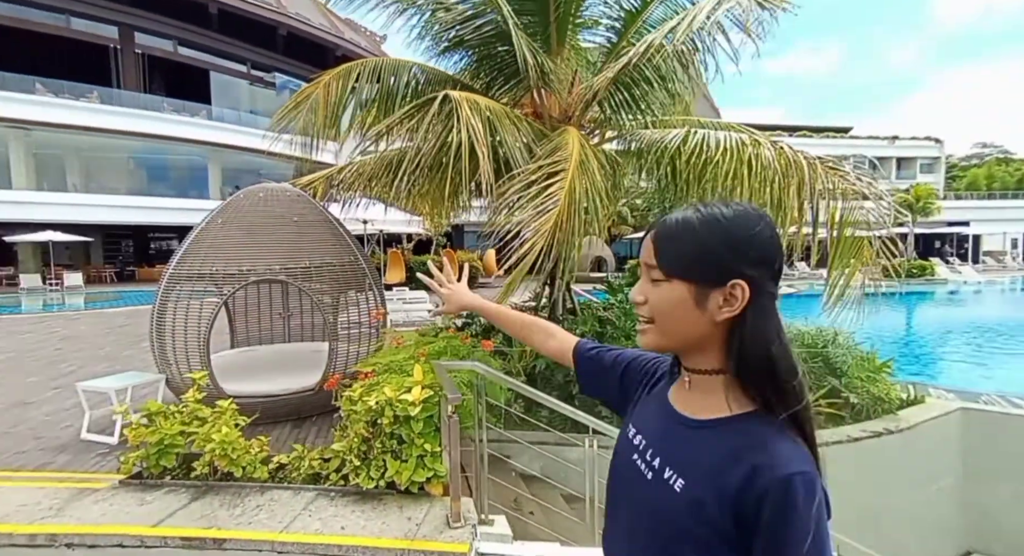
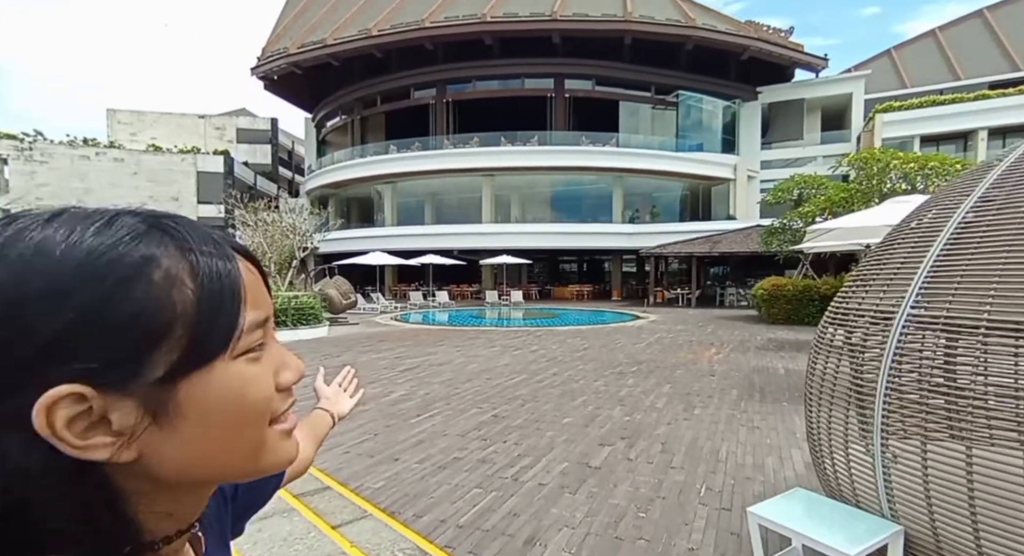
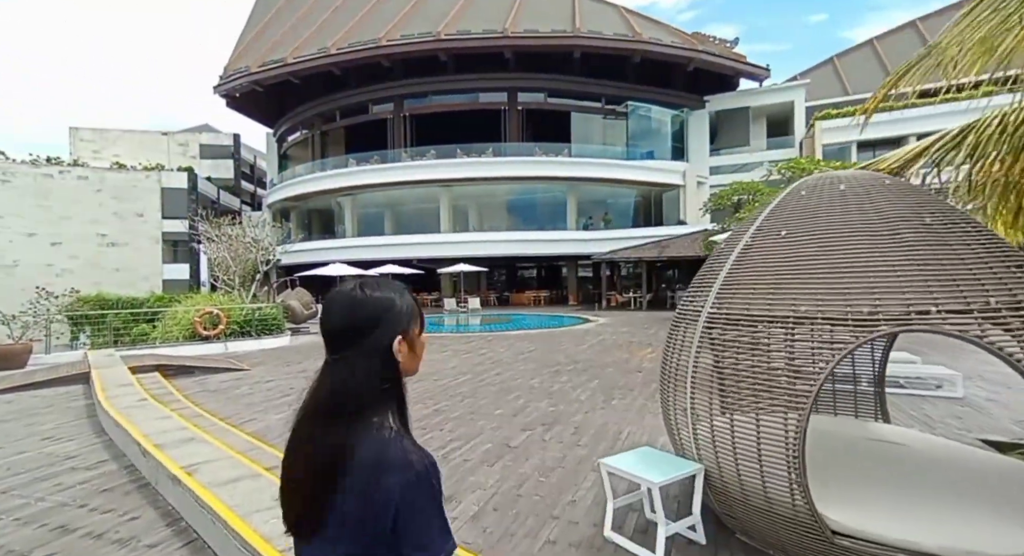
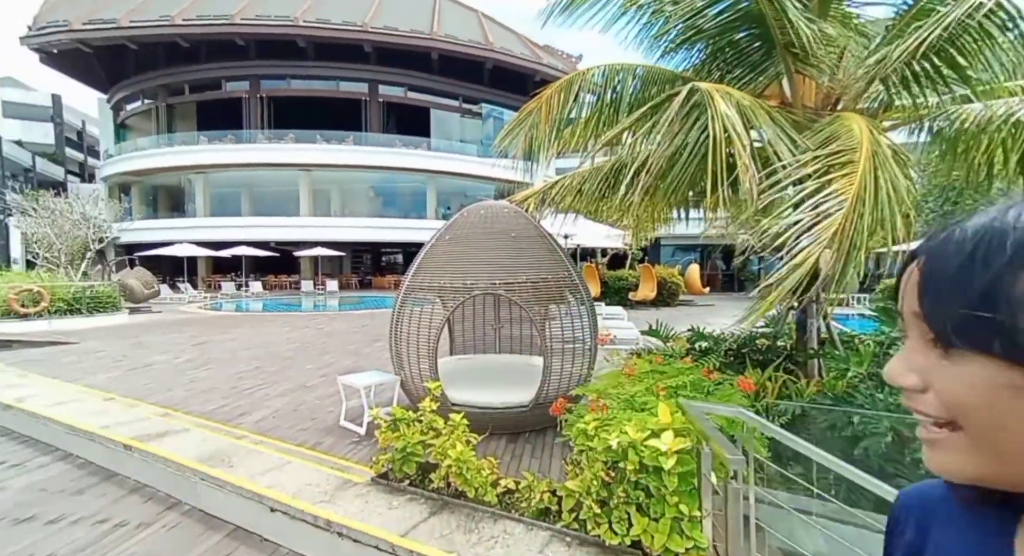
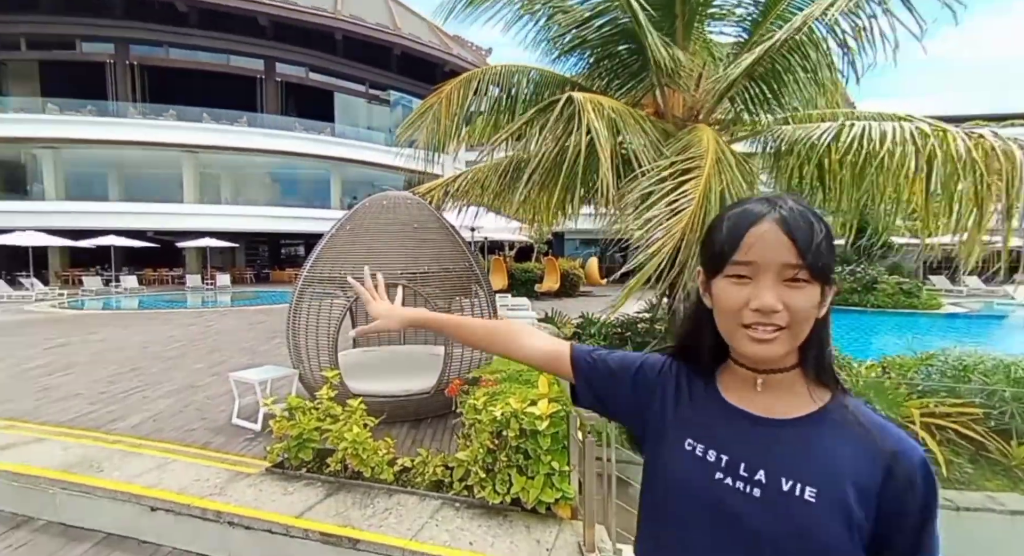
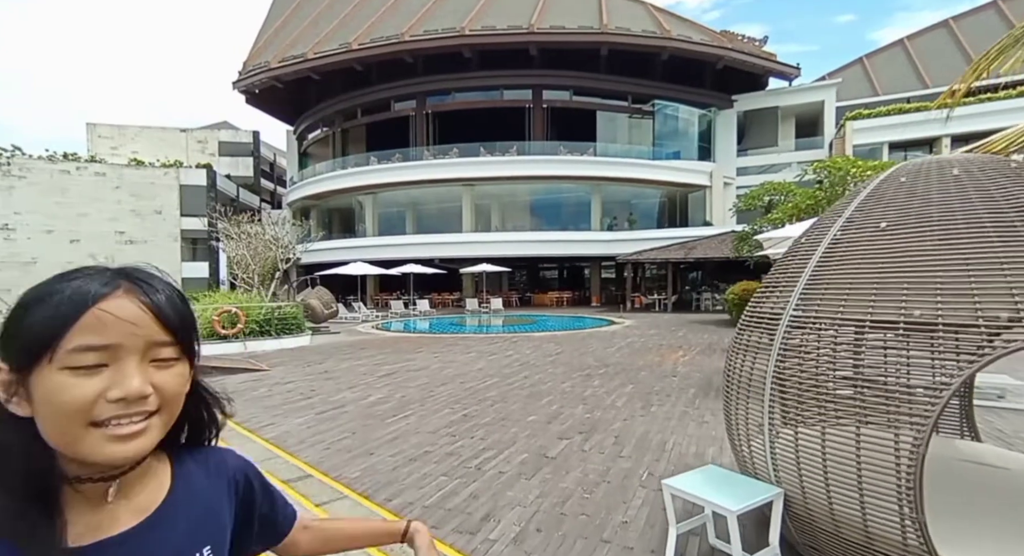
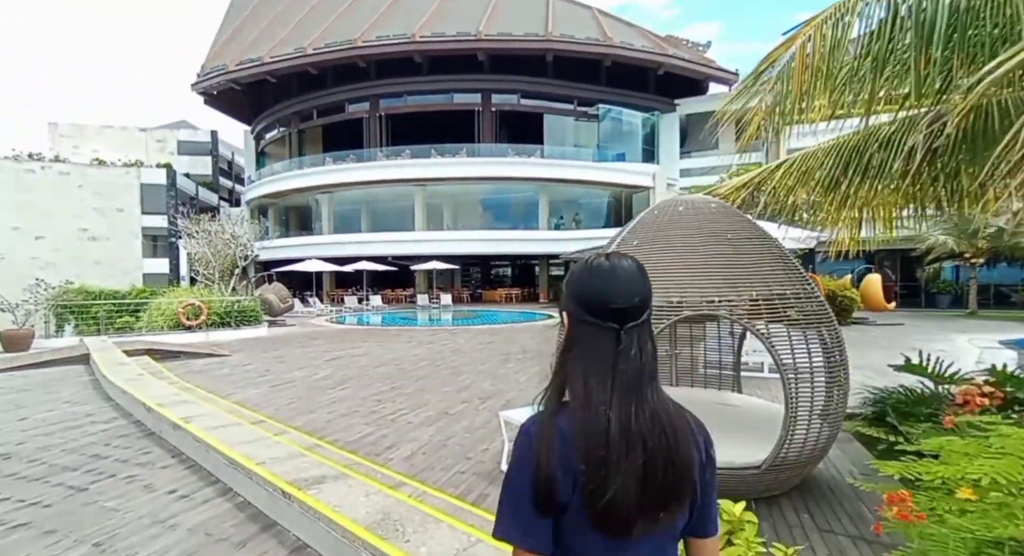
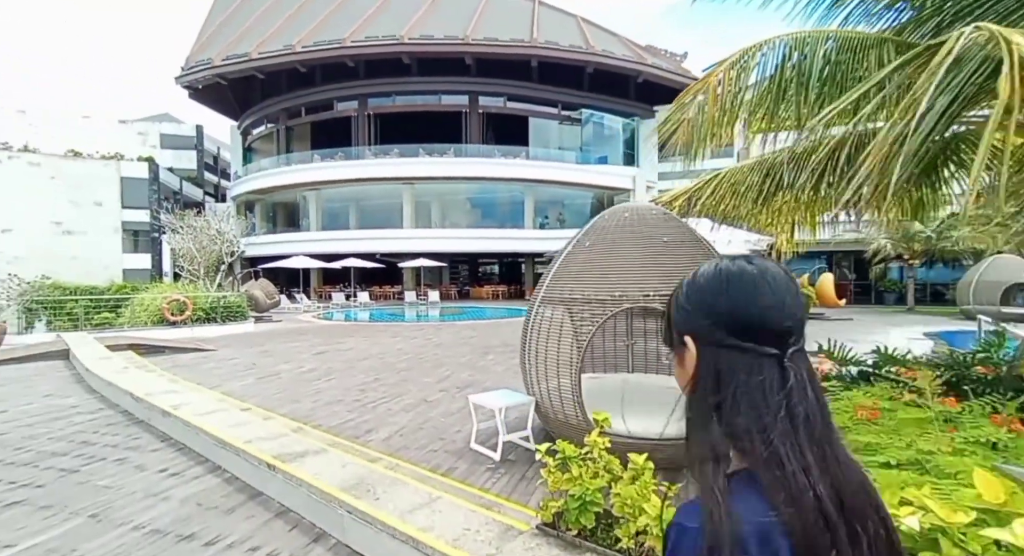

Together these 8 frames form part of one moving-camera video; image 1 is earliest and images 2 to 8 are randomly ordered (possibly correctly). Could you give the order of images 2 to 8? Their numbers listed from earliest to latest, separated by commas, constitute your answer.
5, 4, 8, 7, 3, 6, 2
